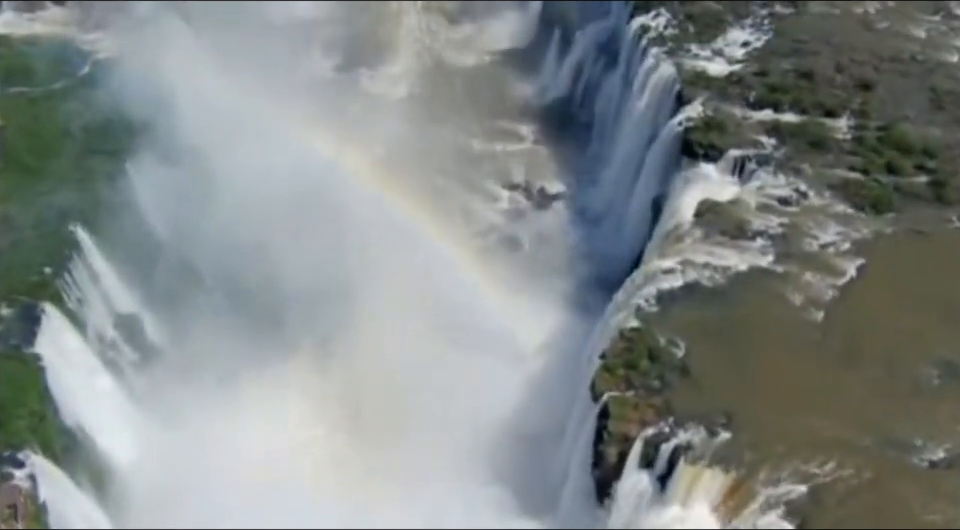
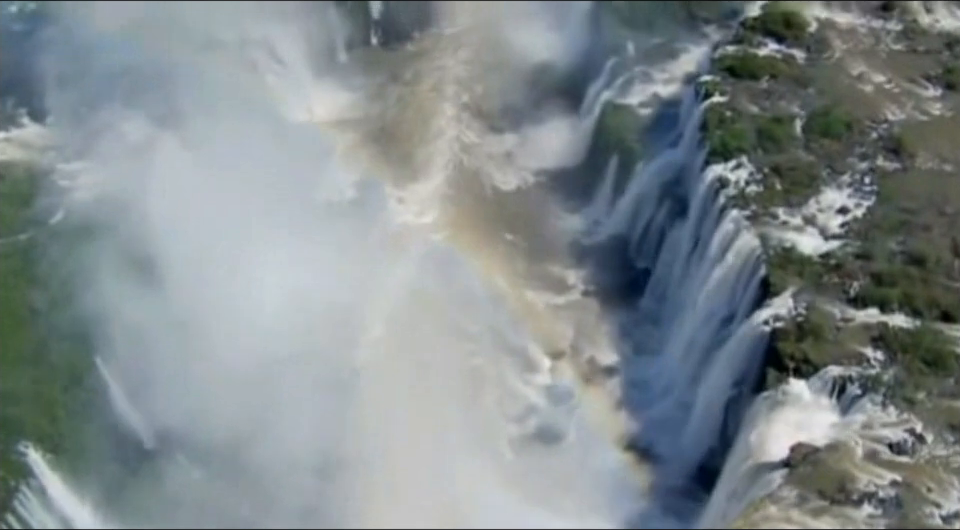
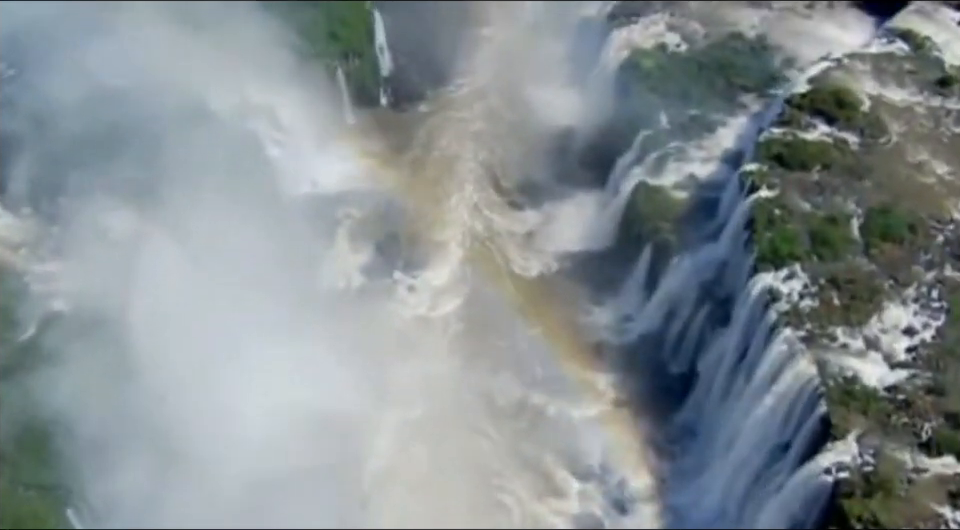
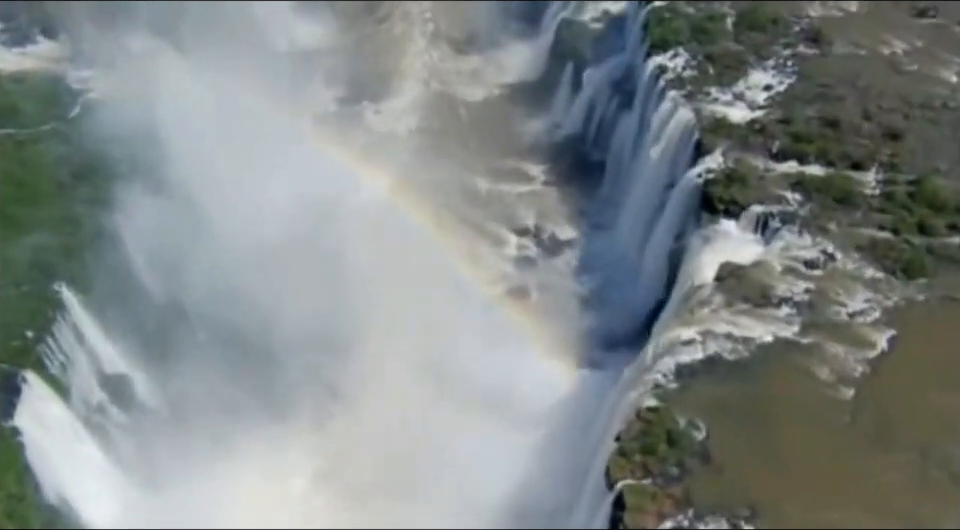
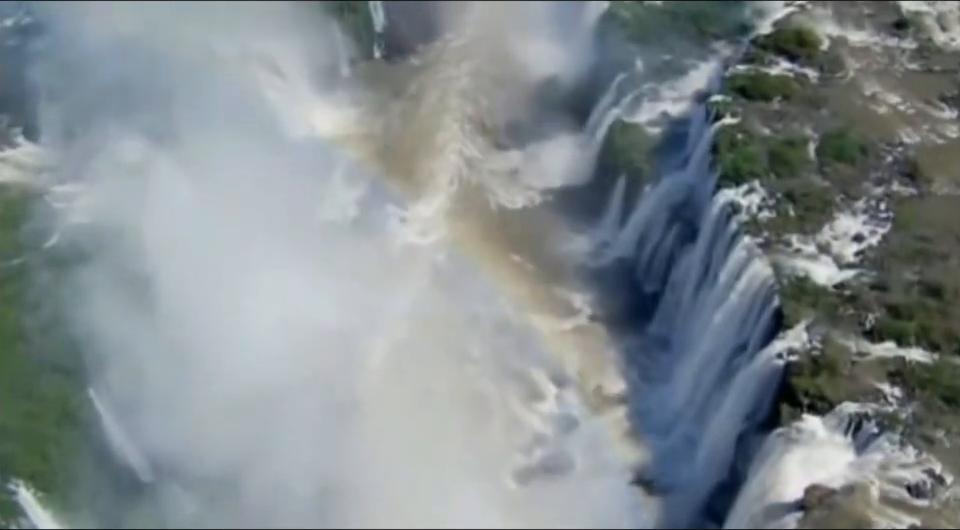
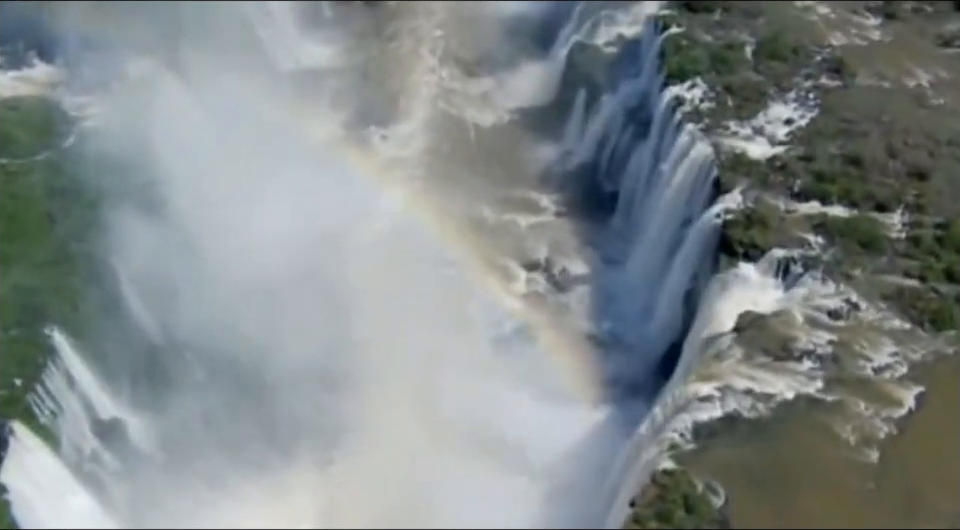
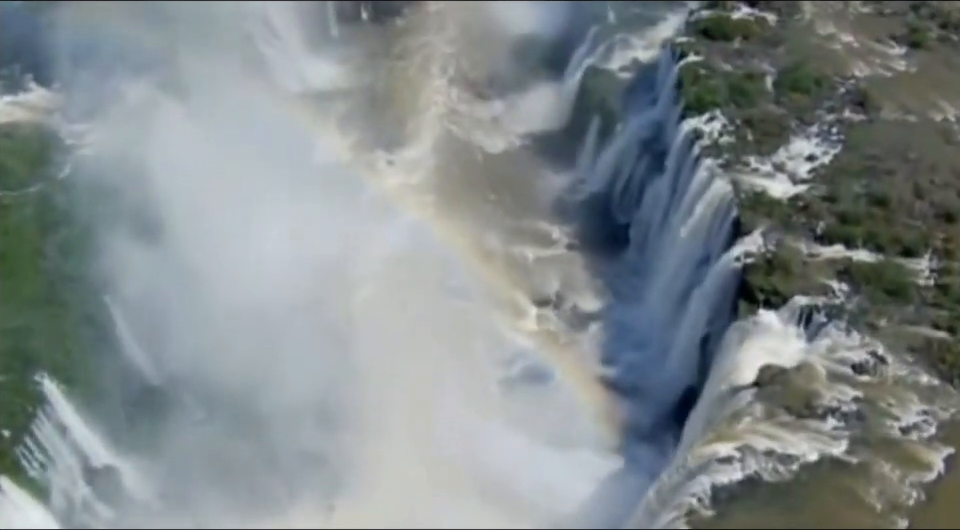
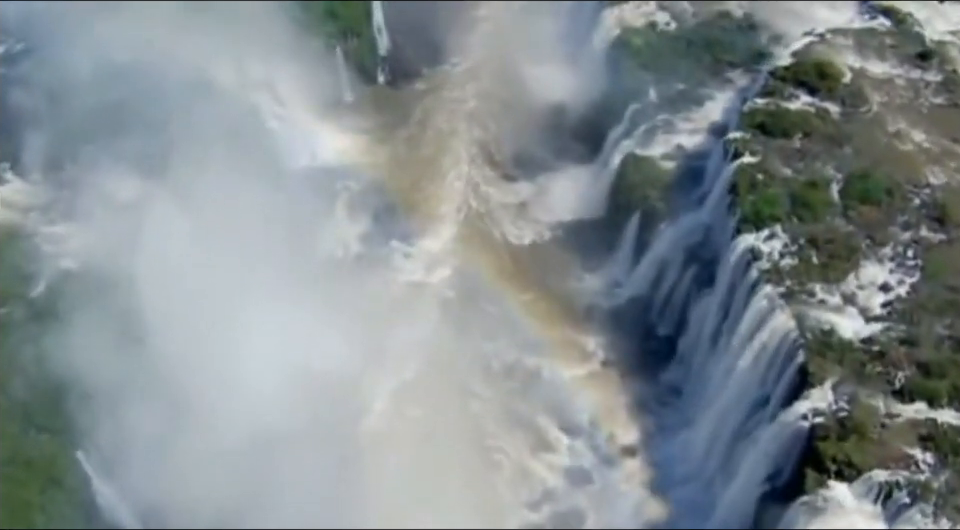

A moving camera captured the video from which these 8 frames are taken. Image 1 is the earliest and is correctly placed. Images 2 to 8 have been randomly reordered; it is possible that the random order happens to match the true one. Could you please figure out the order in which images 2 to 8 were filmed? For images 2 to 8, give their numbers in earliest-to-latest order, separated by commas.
4, 6, 7, 2, 5, 8, 3
